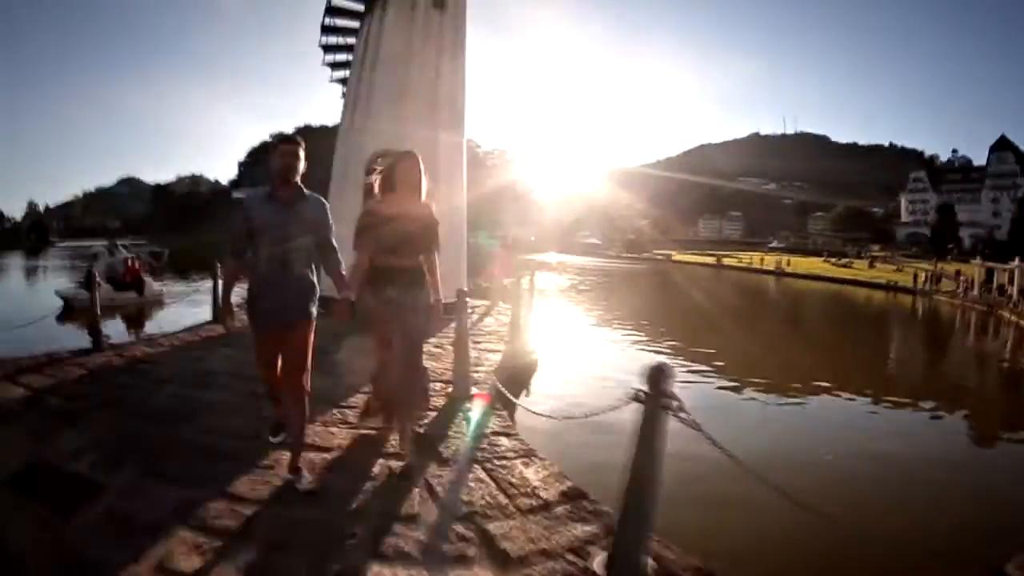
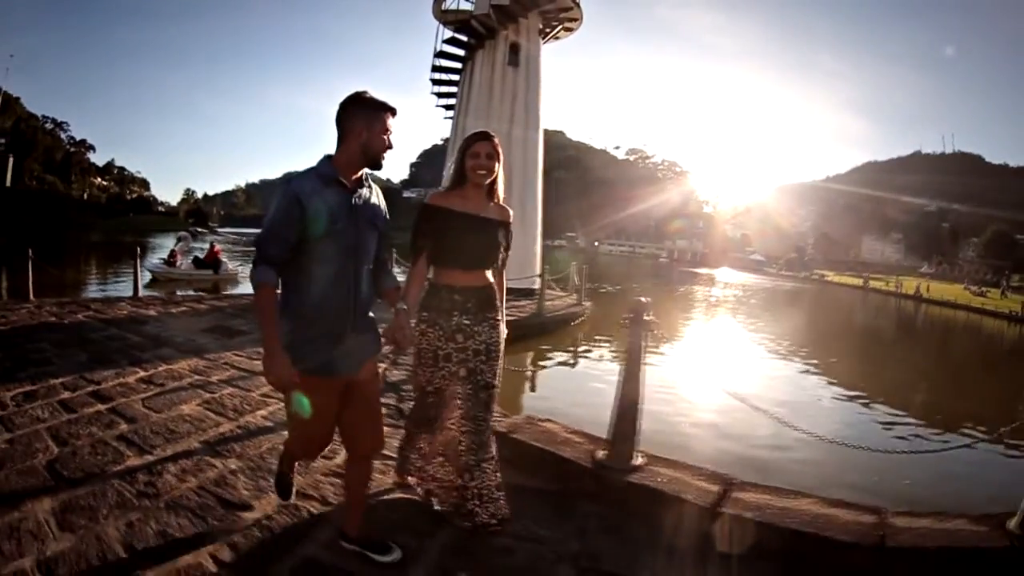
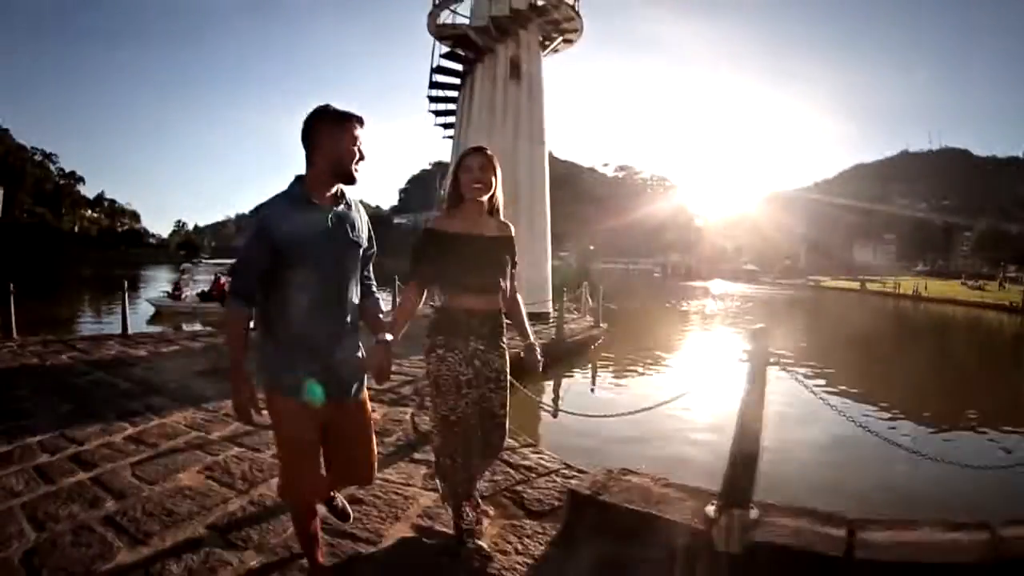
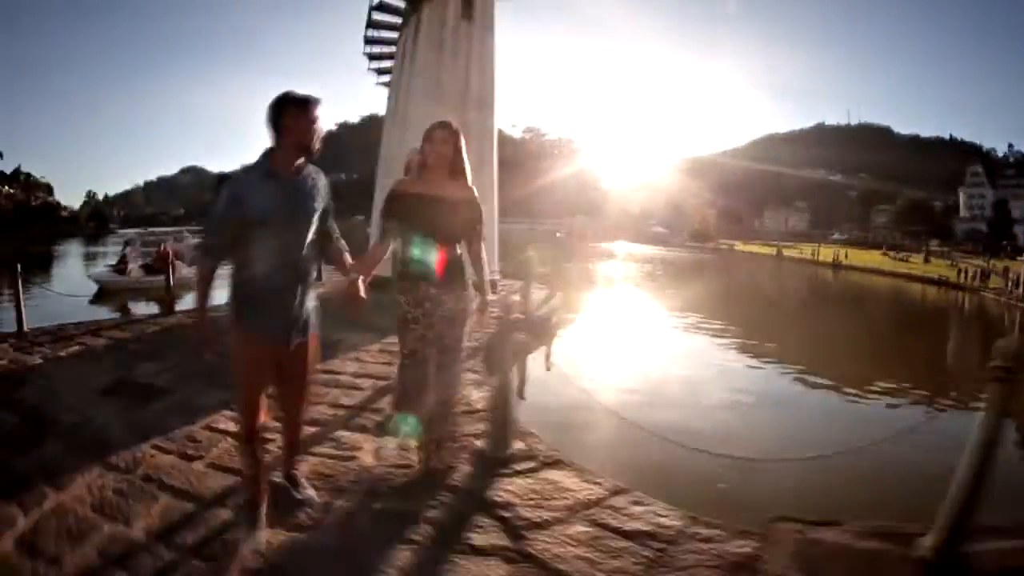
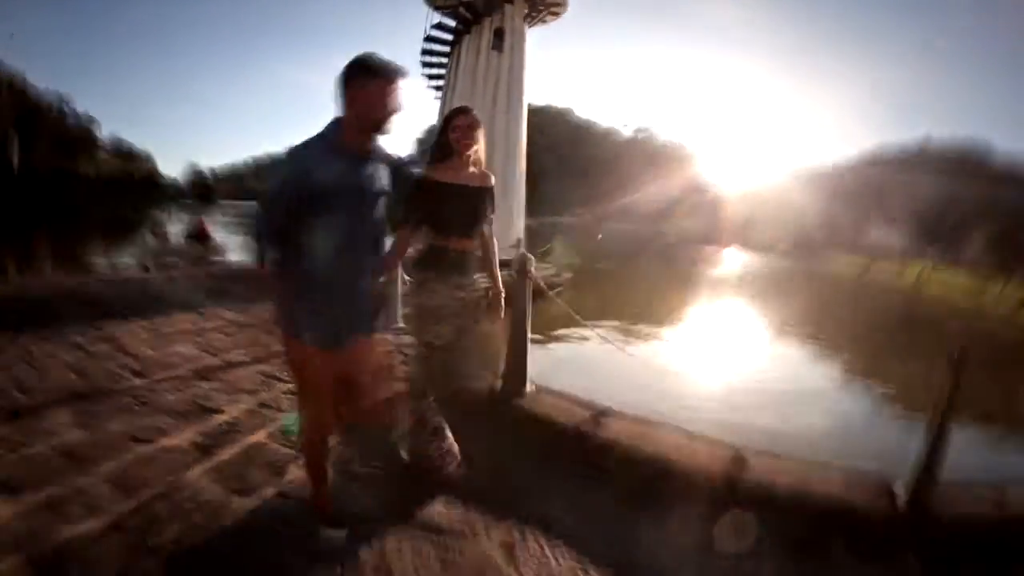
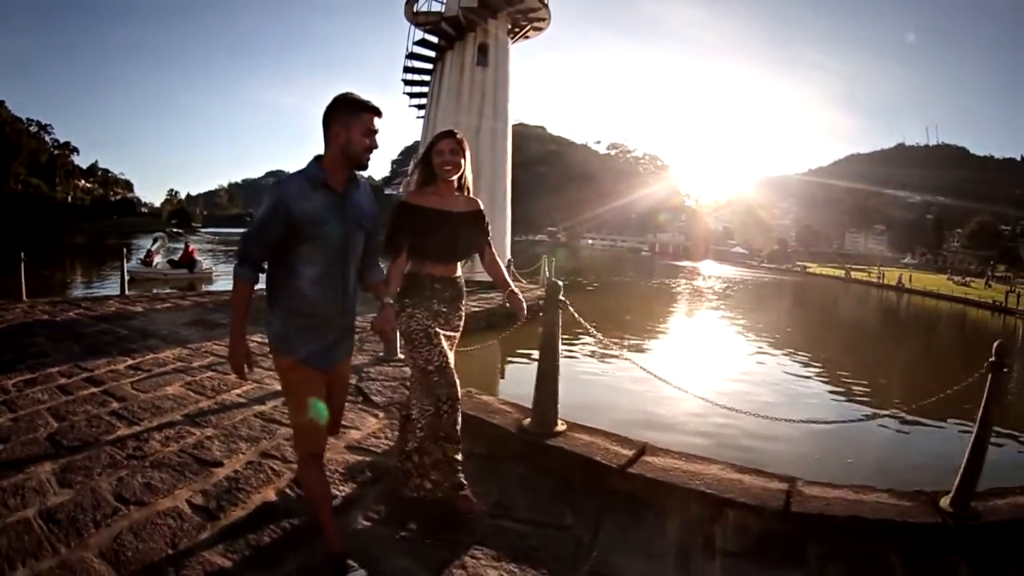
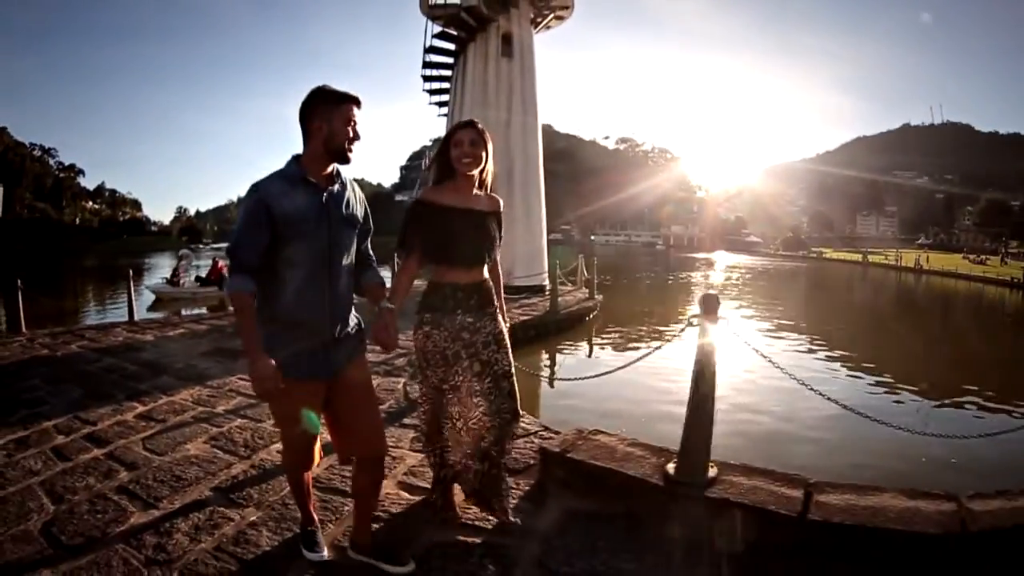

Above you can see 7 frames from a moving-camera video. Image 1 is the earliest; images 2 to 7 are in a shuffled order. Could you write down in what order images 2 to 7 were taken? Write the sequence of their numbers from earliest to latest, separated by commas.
4, 3, 7, 2, 6, 5
